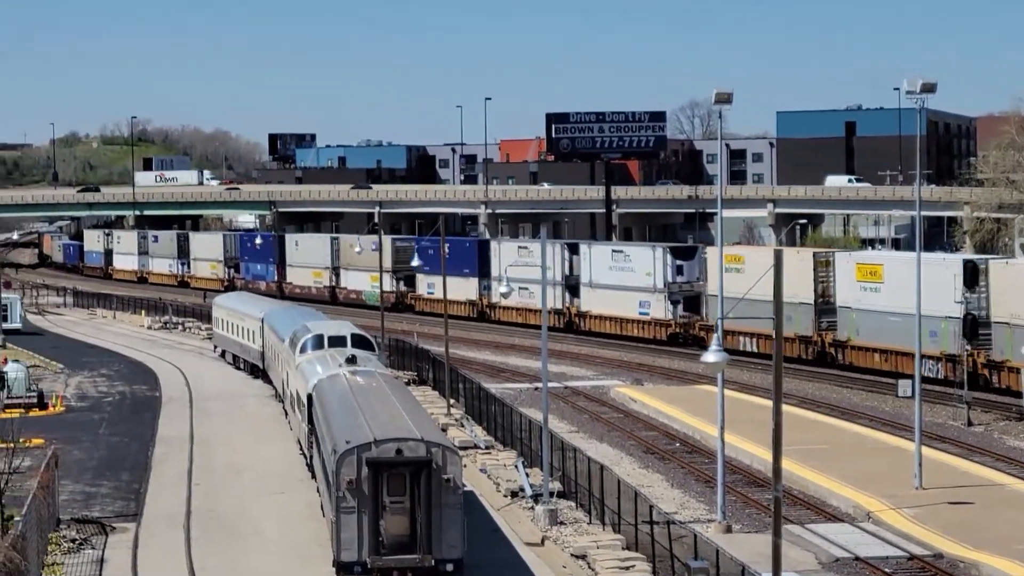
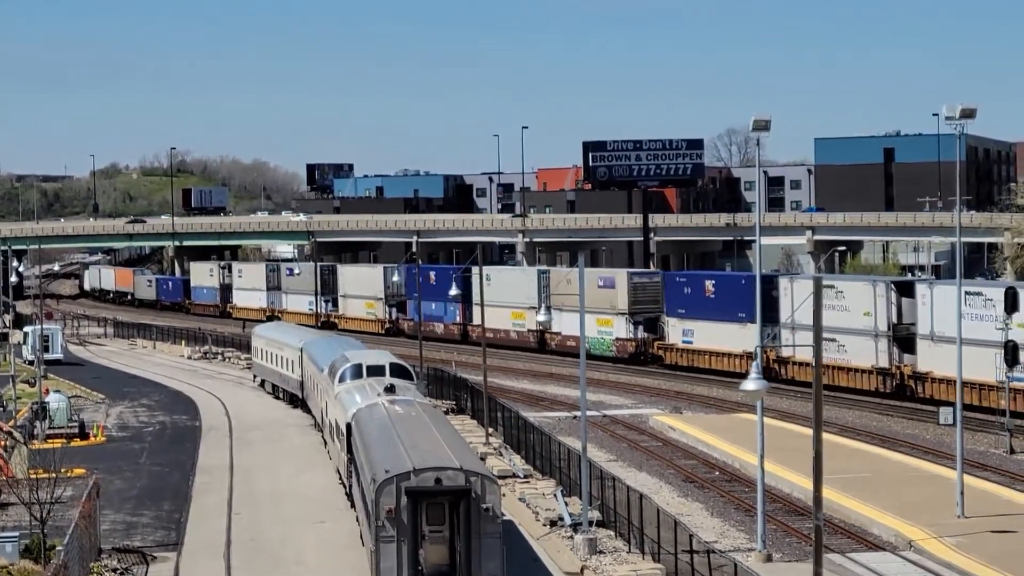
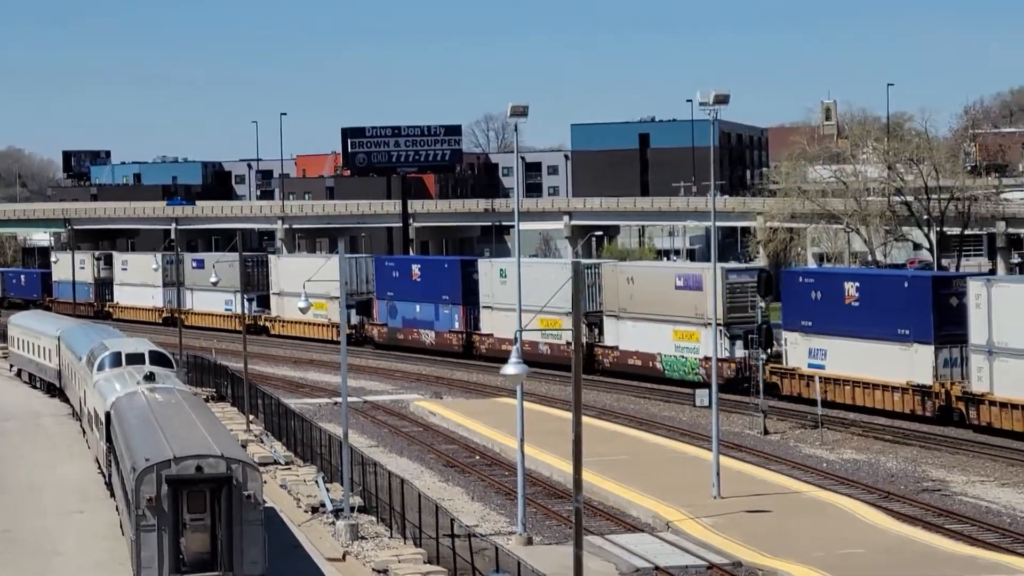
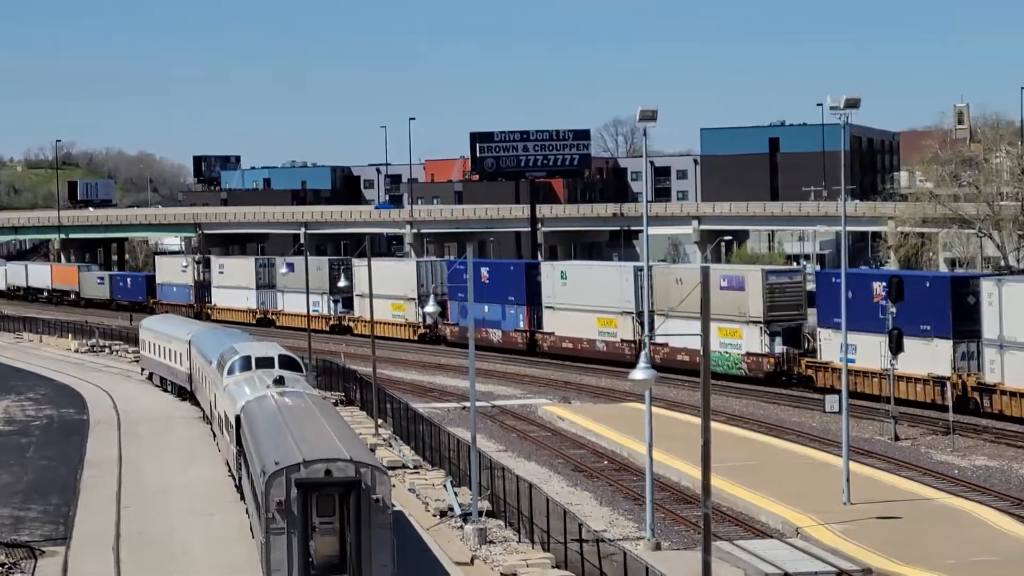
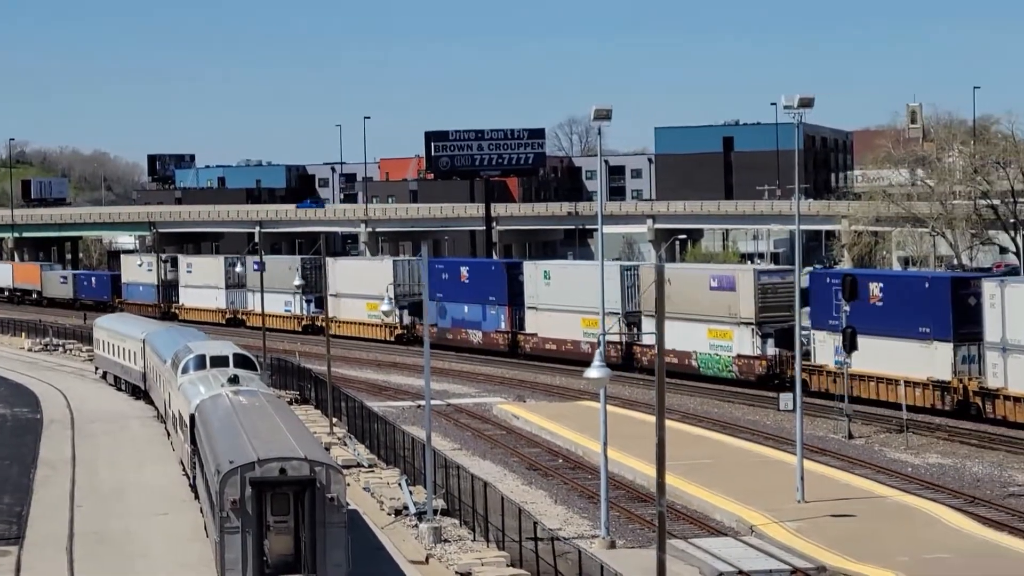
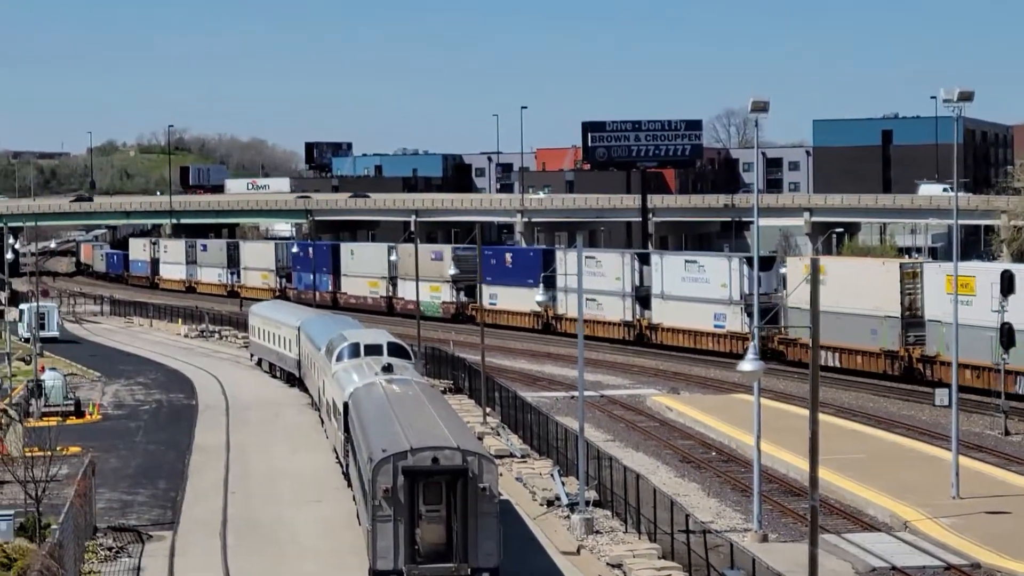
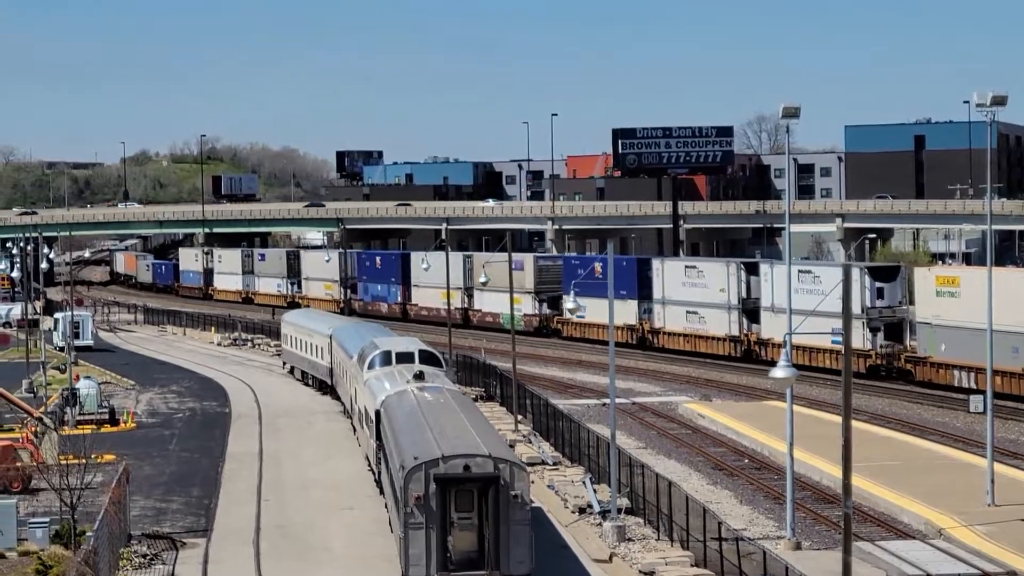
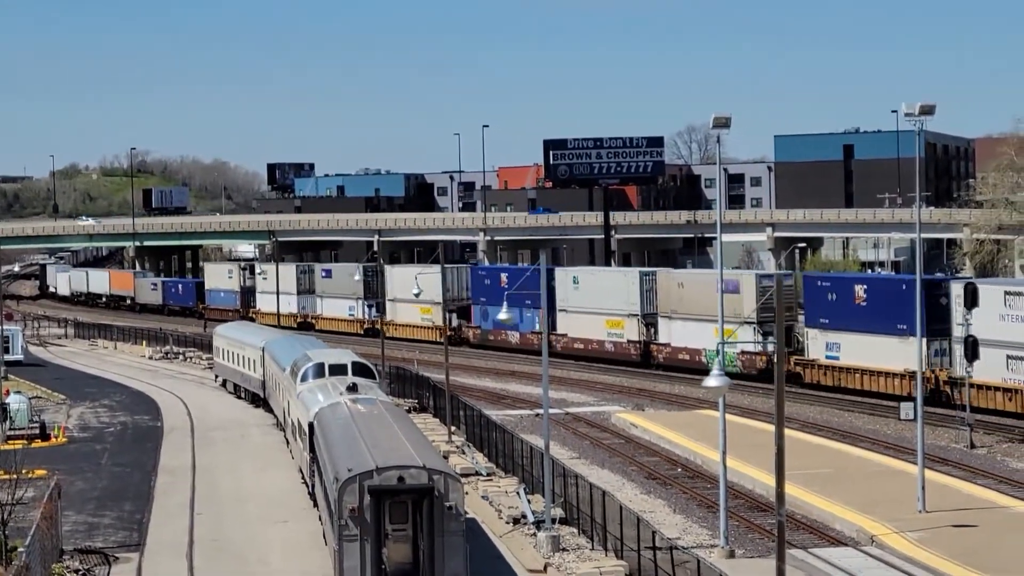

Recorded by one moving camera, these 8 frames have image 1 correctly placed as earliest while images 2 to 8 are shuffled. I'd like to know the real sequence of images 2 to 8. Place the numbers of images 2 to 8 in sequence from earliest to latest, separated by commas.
6, 7, 2, 8, 4, 5, 3
